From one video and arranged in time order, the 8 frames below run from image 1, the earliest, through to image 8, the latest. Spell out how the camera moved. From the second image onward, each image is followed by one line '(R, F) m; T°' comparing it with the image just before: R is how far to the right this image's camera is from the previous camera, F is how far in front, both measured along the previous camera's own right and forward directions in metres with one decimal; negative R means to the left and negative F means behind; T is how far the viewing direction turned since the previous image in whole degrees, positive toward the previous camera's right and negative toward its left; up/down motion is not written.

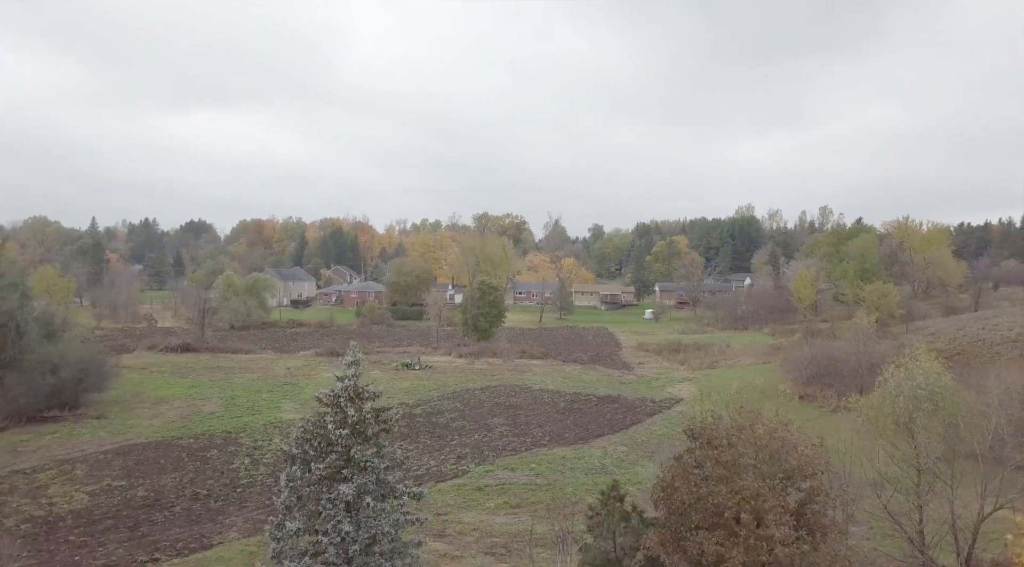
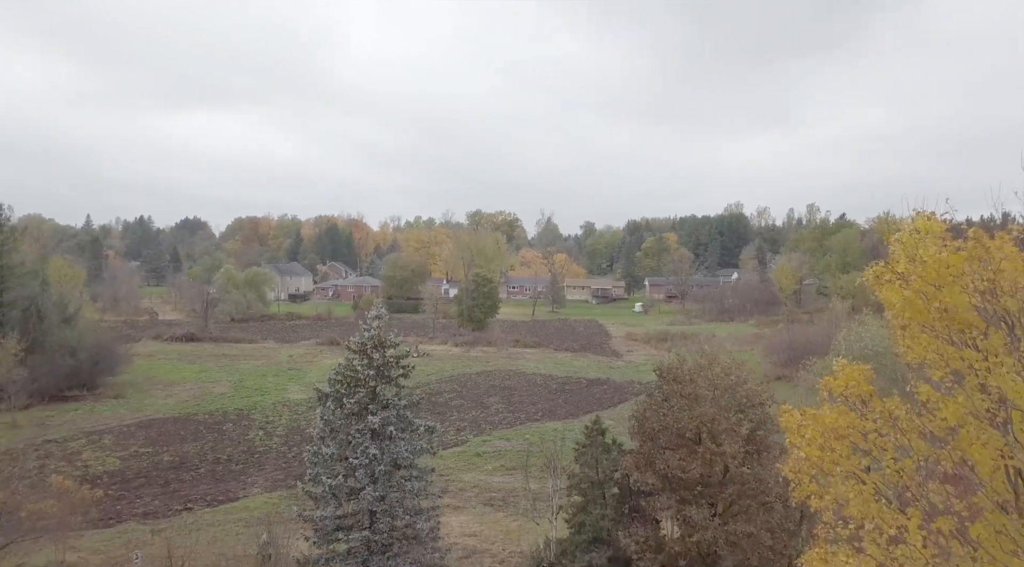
(-0.2, -3.9) m; +1°
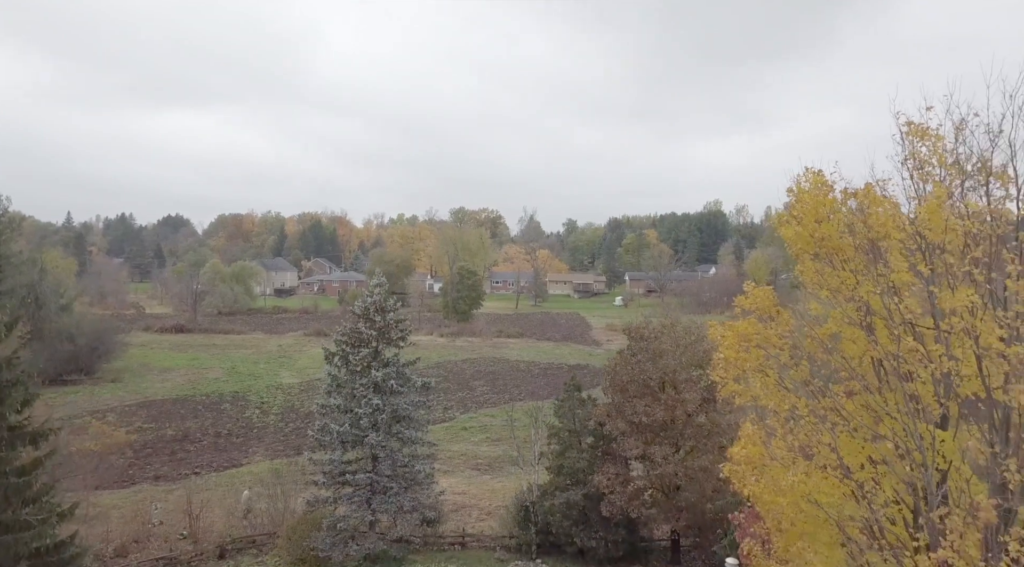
(-0.1, -3.1) m; +1°
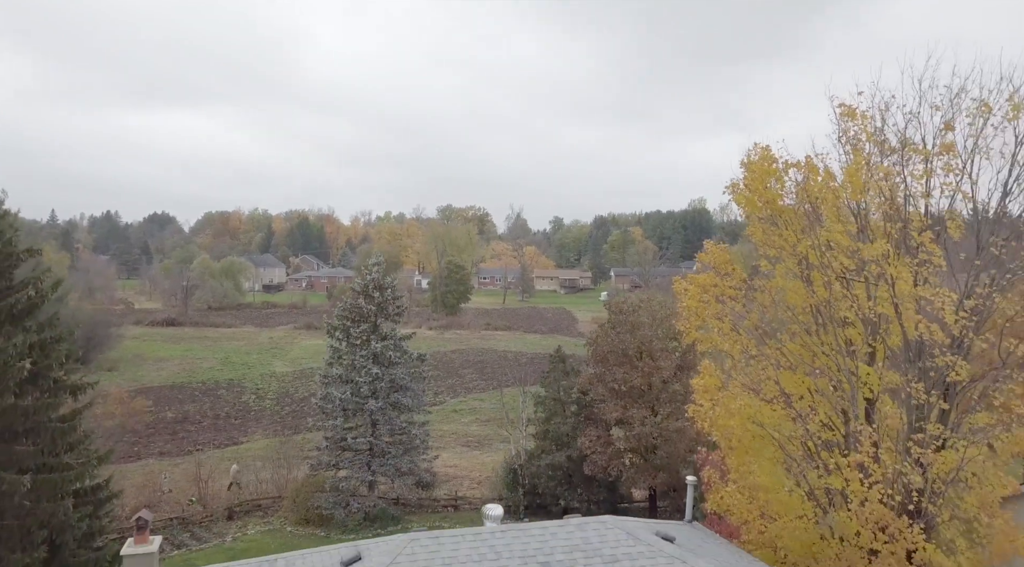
(-0.1, -2.1) m; +1°
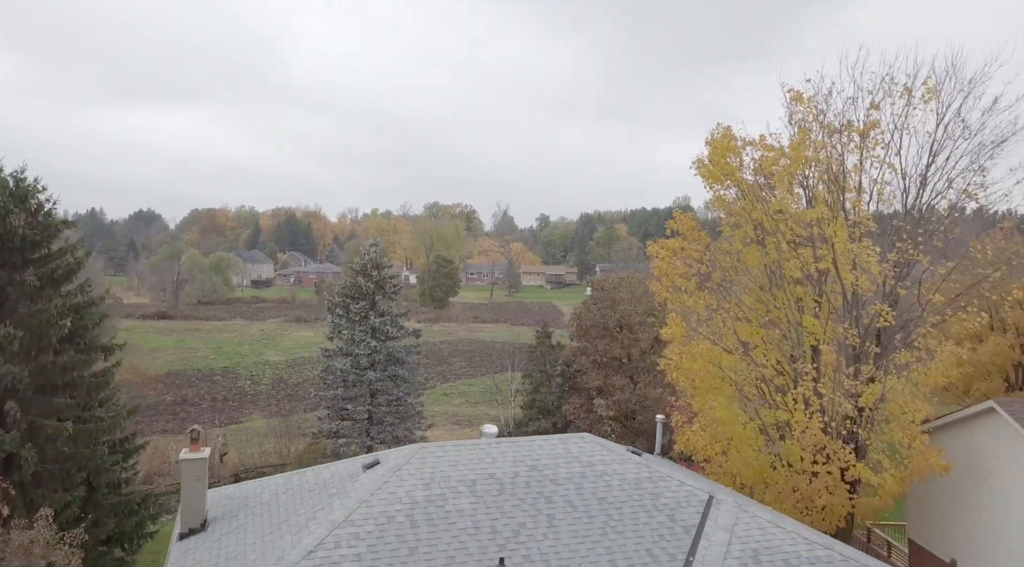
(-0.1, -2.0) m; +1°
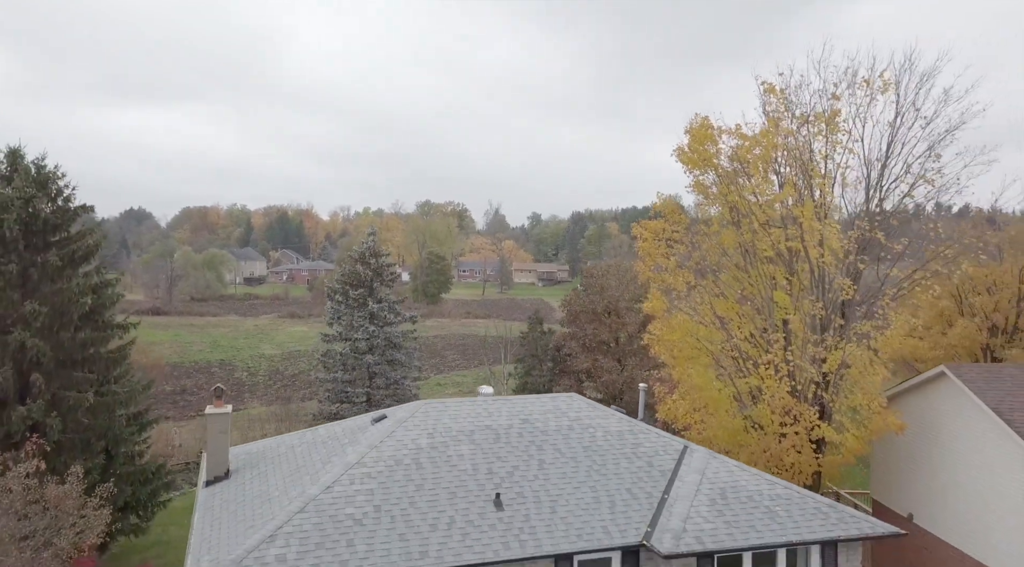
(0.0, -1.3) m; +1°
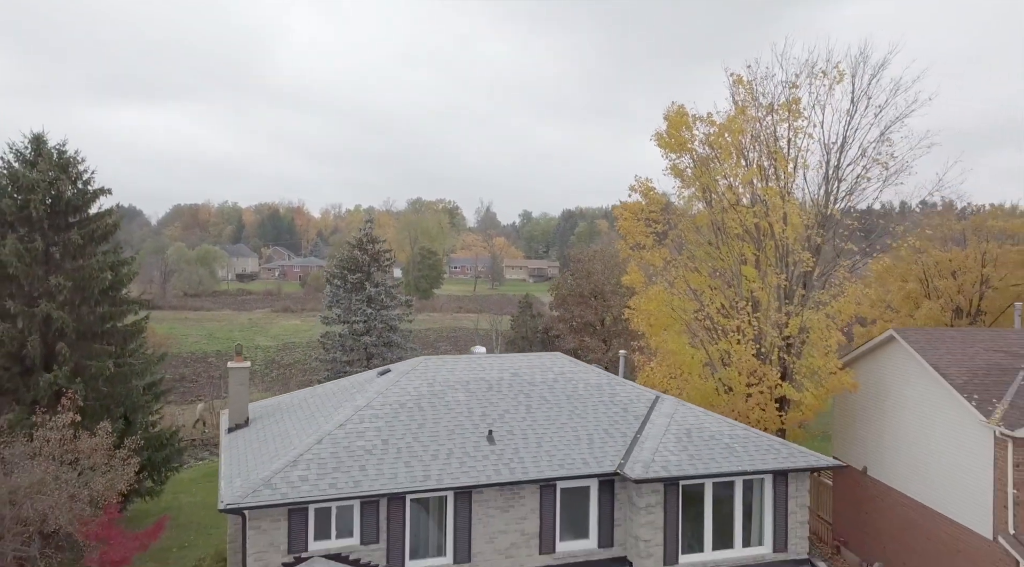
(0.0, -1.6) m; +1°
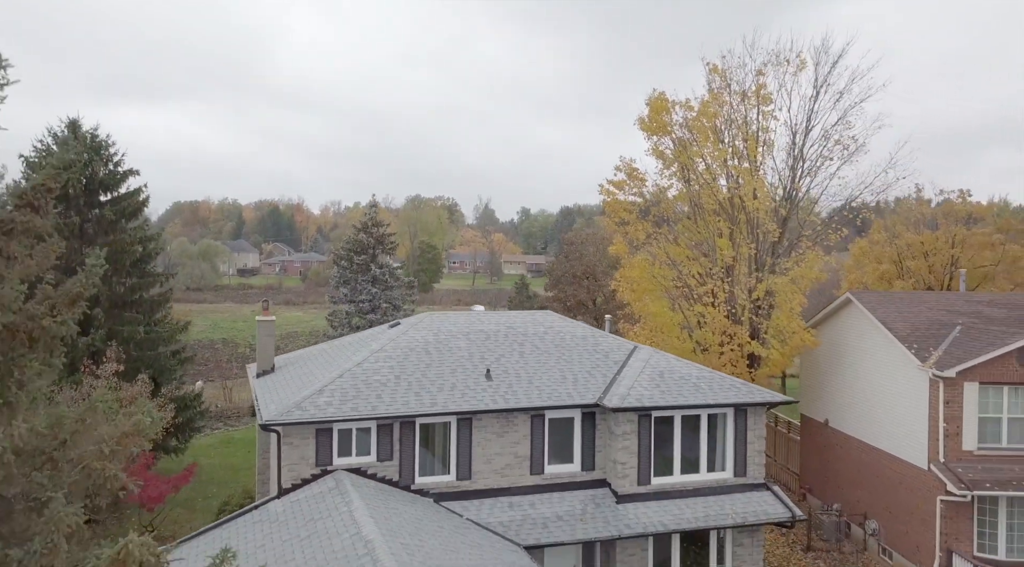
(+0.1, -2.0) m; 0°
